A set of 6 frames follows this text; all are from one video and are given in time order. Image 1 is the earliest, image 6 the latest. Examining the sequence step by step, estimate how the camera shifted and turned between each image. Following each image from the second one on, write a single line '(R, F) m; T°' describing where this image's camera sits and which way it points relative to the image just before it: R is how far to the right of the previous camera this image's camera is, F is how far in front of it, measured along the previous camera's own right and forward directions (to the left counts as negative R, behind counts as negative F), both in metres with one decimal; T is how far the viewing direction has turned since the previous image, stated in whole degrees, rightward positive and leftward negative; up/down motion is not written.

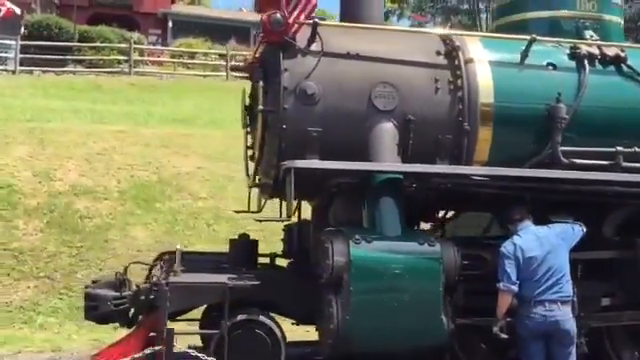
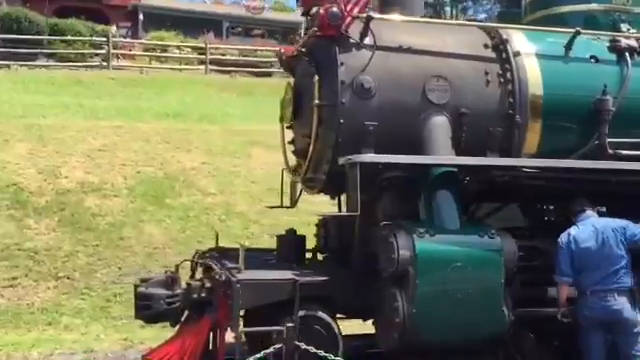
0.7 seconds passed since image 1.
(-0.8, 0.0) m; +3°
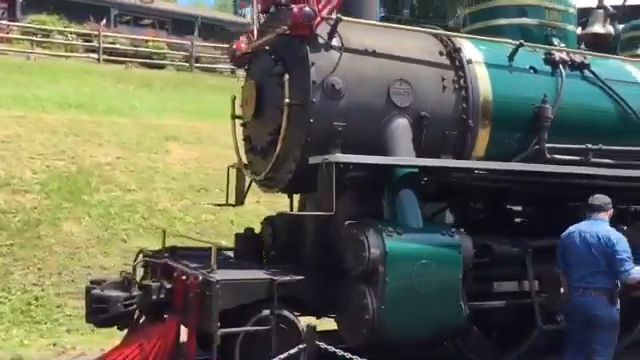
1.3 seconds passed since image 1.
(-0.7, 0.0) m; +11°
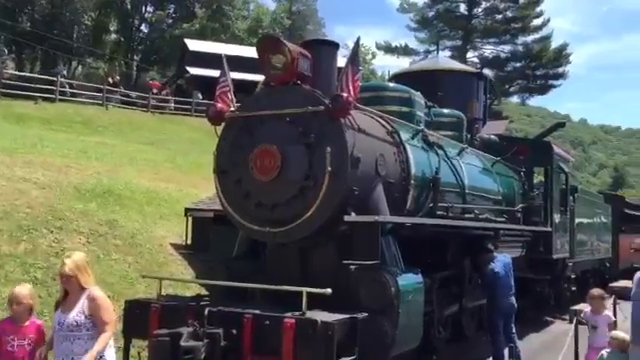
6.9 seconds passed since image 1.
(-4.1, +0.1) m; +36°
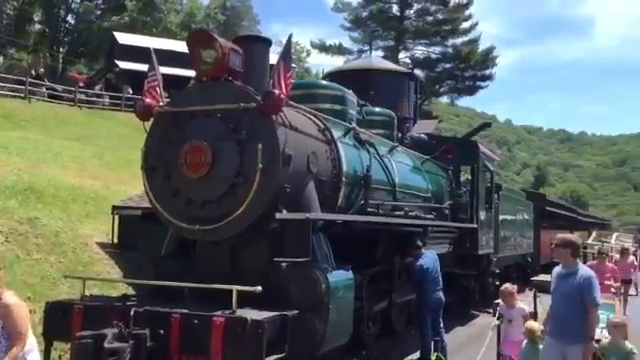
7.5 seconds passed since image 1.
(0.0, 0.0) m; +6°
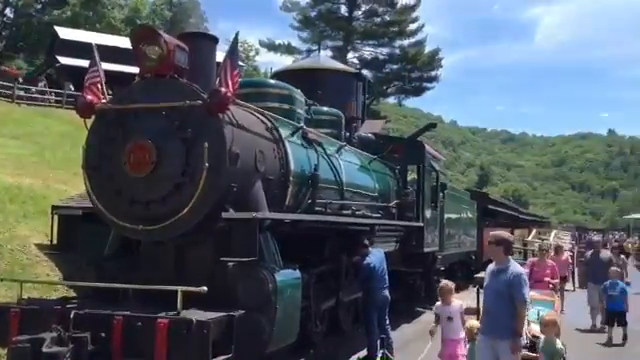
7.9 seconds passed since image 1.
(0.0, 0.0) m; +5°
